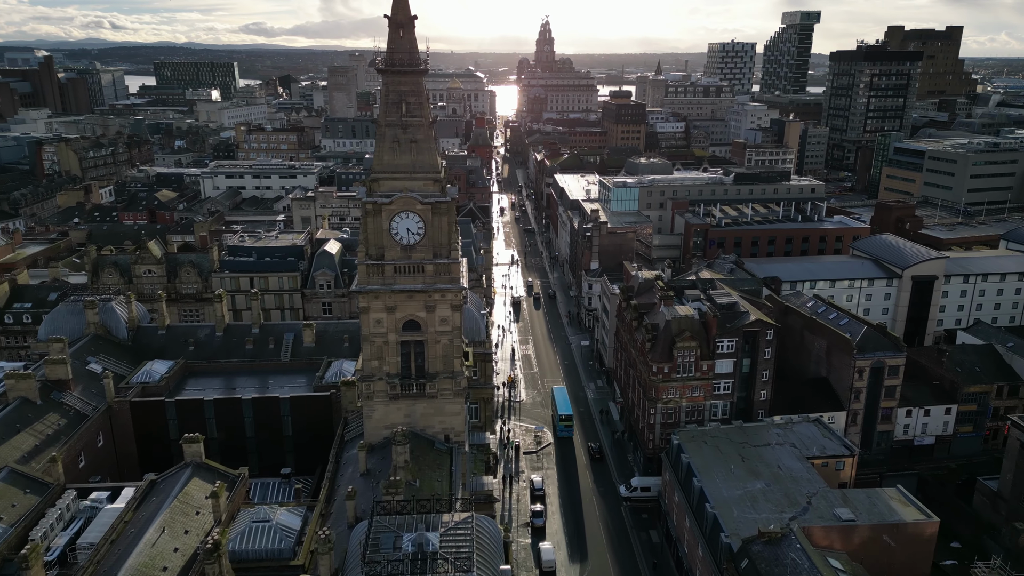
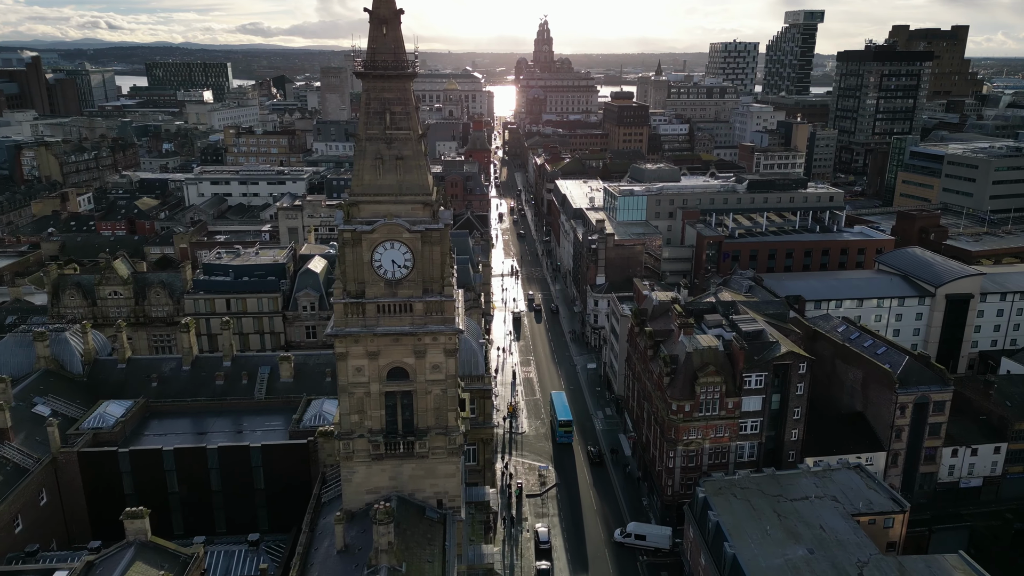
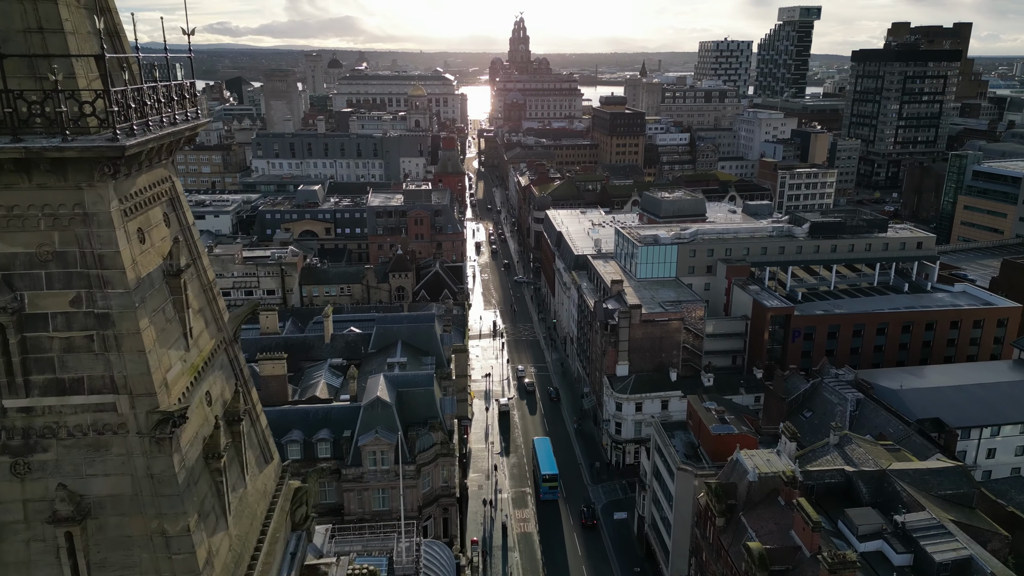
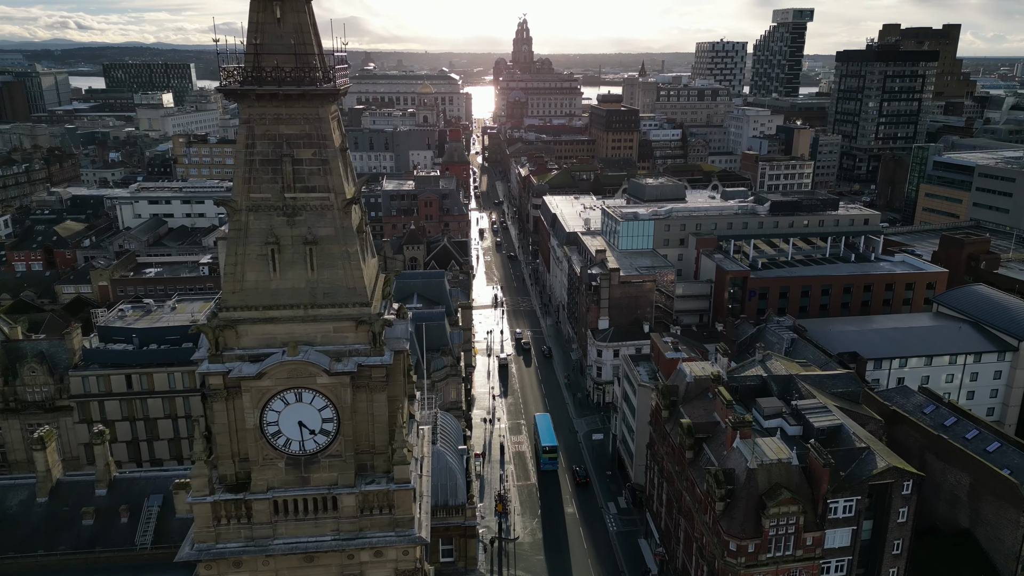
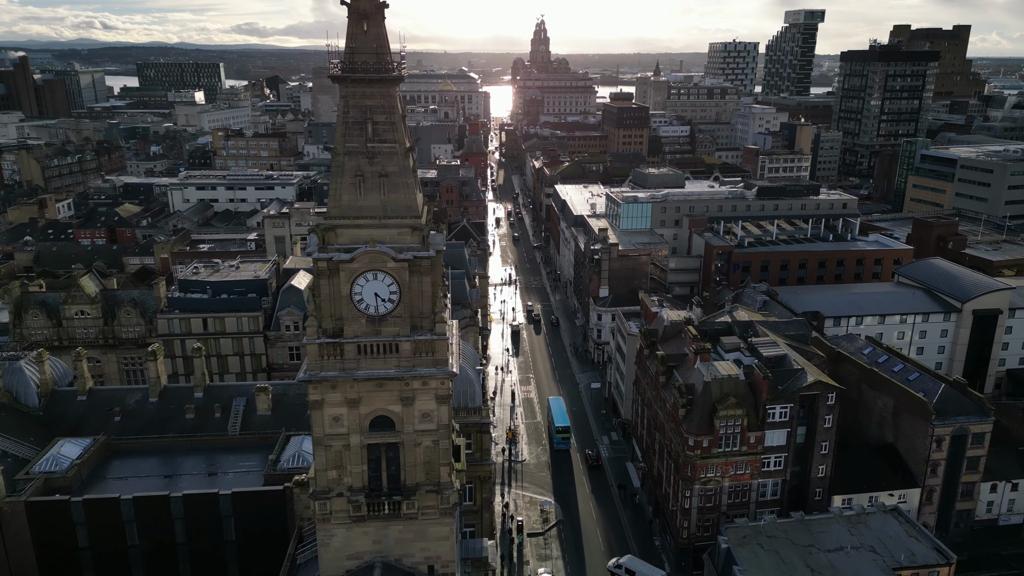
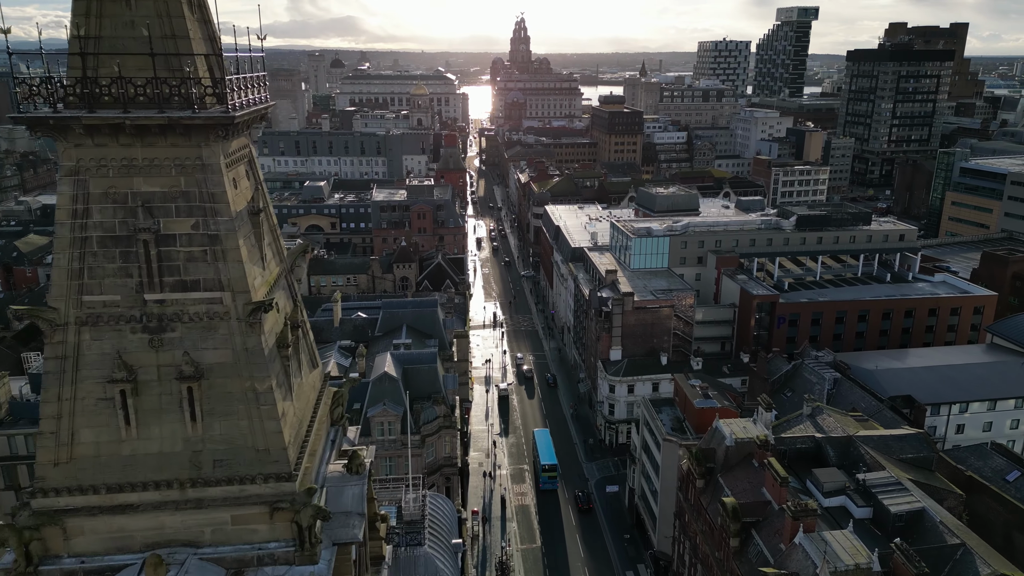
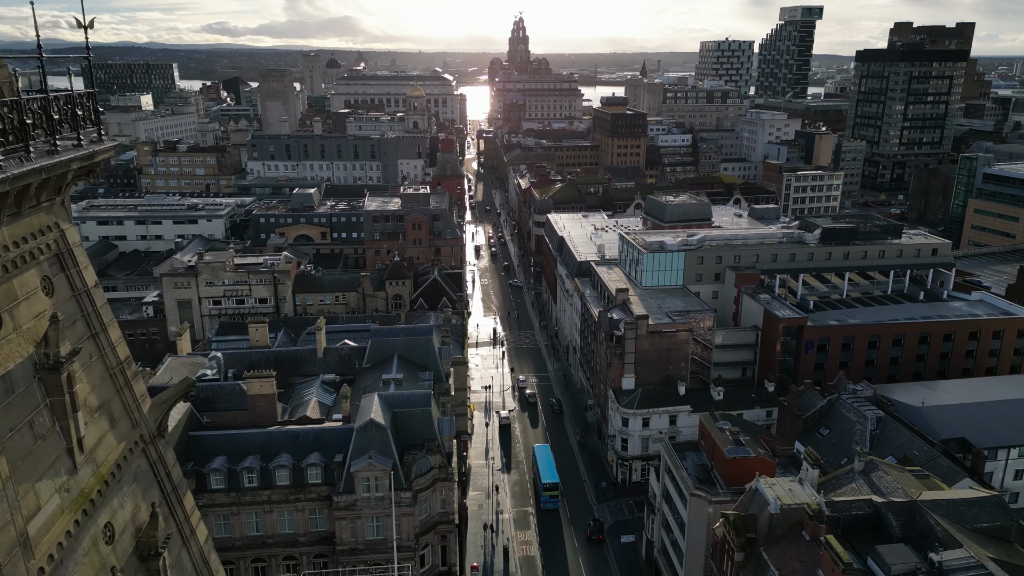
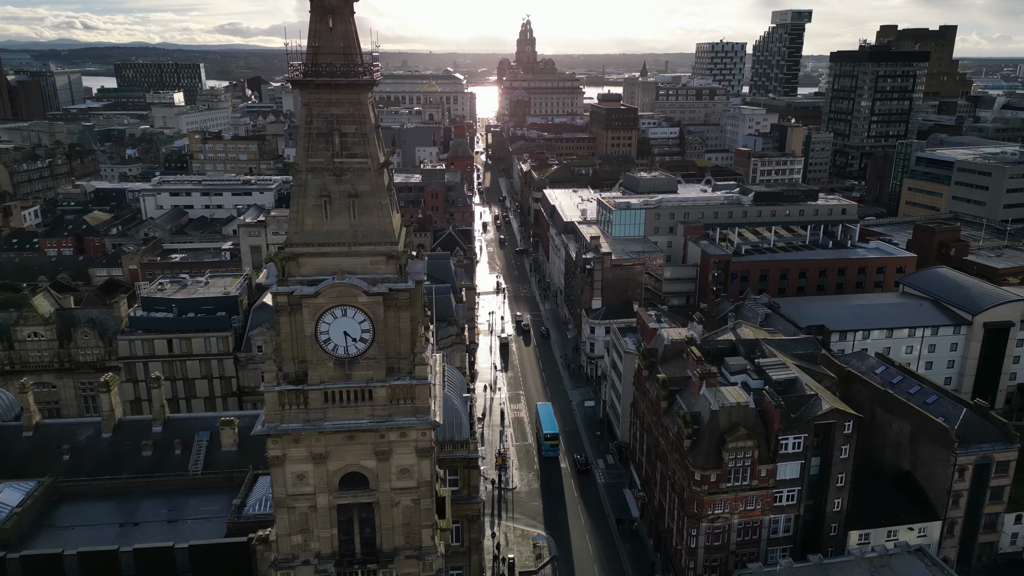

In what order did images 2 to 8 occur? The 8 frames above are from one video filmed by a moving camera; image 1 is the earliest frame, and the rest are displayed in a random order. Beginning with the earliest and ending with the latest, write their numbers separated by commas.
2, 5, 8, 4, 6, 3, 7
